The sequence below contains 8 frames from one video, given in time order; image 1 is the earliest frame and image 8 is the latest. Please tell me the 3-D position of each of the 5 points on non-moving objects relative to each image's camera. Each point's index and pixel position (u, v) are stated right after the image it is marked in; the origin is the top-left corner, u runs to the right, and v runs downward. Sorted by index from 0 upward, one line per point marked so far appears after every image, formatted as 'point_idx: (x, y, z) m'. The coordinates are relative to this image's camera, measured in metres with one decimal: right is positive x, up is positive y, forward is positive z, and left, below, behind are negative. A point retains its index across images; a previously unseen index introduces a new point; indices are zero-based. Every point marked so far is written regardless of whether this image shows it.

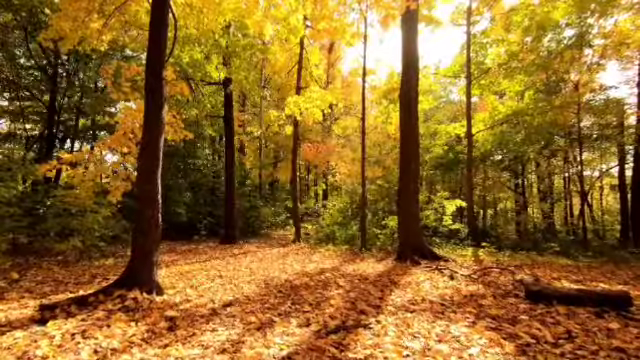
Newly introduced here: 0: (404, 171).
0: (+2.0, +0.3, +10.7) m
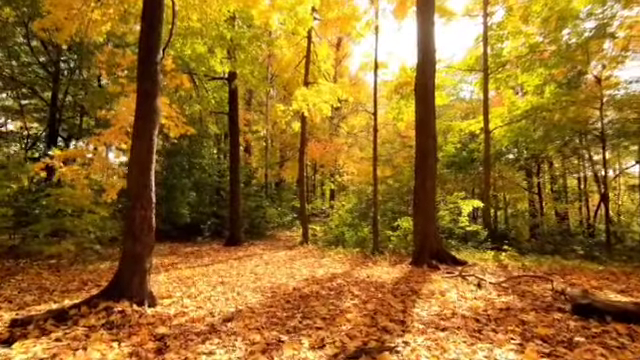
0: (+2.2, +0.3, +10.0) m
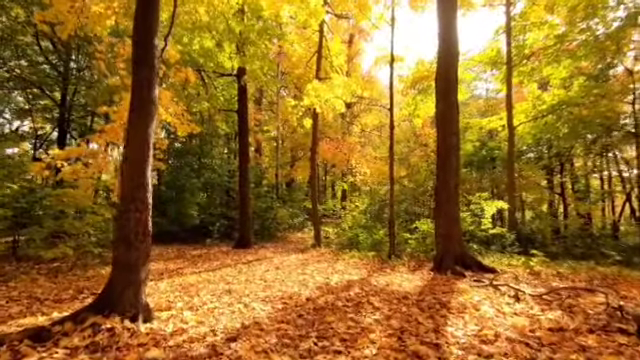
0: (+2.5, +0.3, +9.3) m
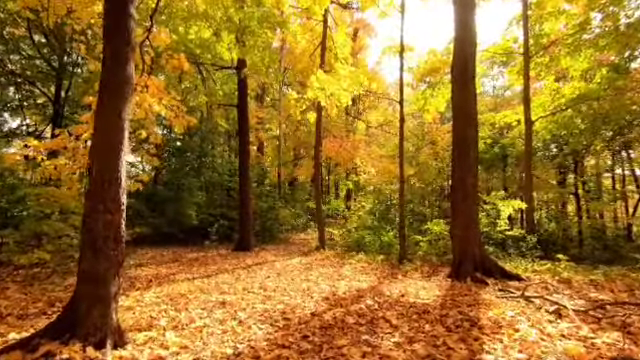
0: (+2.7, +0.4, +8.4) m
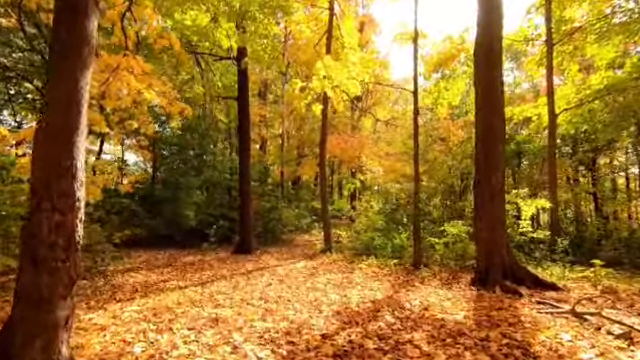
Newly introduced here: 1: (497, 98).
0: (+2.8, +0.4, +7.5) m
1: (+3.0, +1.4, +7.5) m
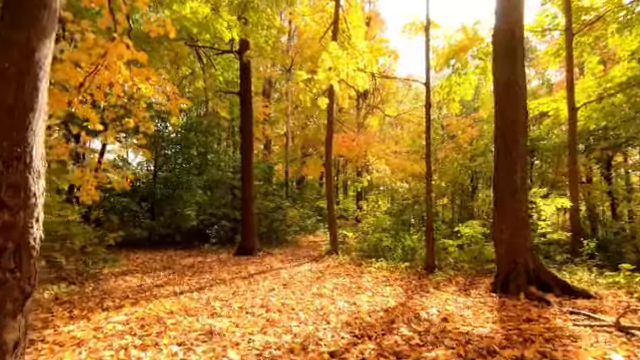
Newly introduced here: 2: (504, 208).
0: (+2.9, +0.5, +6.9) m
1: (+3.1, +1.4, +6.9) m
2: (+2.9, -0.5, +6.8) m
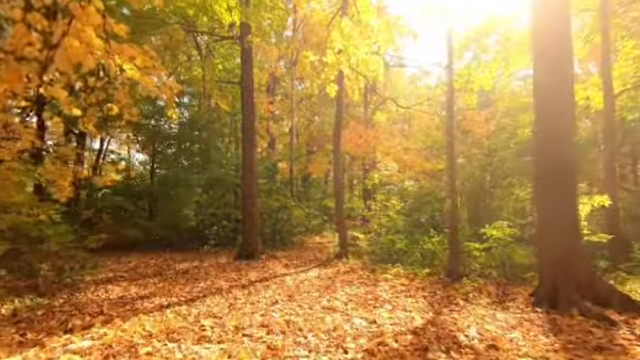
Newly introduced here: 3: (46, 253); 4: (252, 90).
0: (+3.0, +0.6, +5.8) m
1: (+3.3, +1.5, +5.9) m
2: (+3.0, -0.4, +5.7) m
3: (-4.1, -1.1, +6.5) m
4: (-1.9, +2.5, +12.2) m
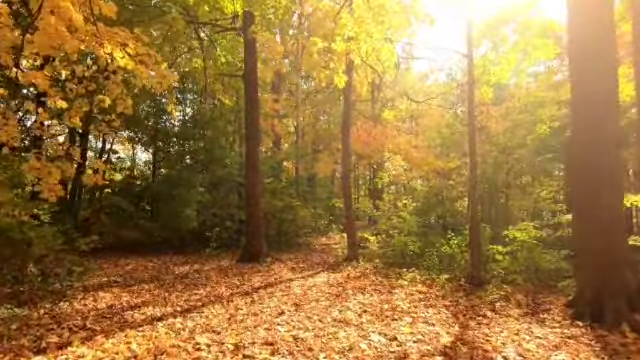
0: (+3.2, +0.6, +5.2) m
1: (+3.4, +1.5, +5.2) m
2: (+3.1, -0.3, +5.1) m
3: (-3.9, -1.0, +5.9) m
4: (-1.7, +2.6, +11.6) m
